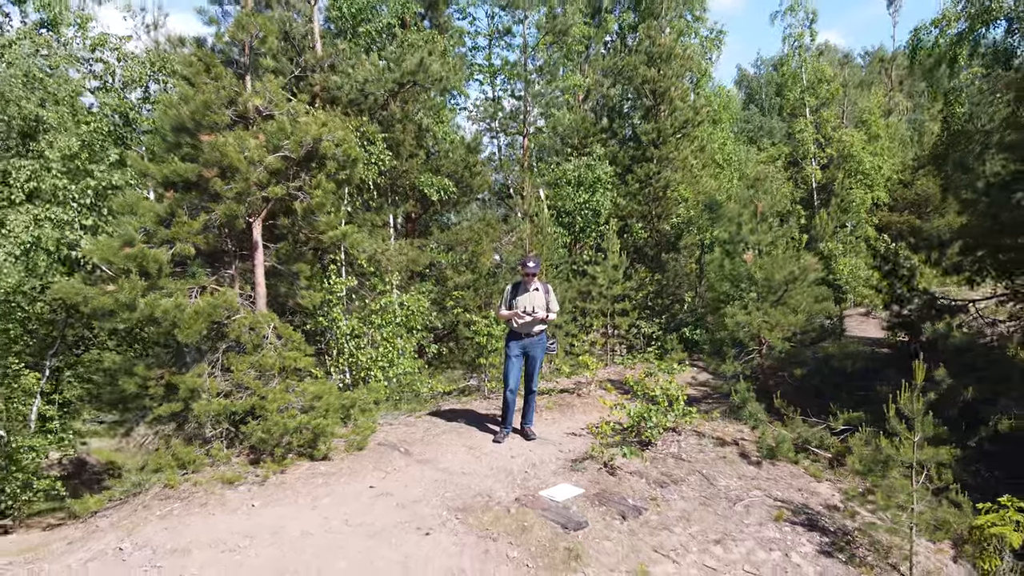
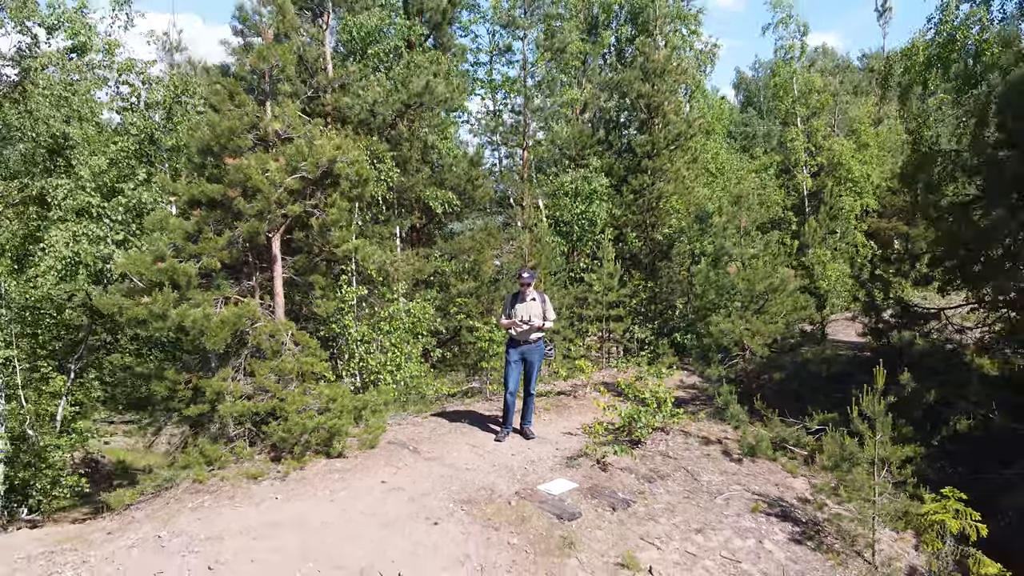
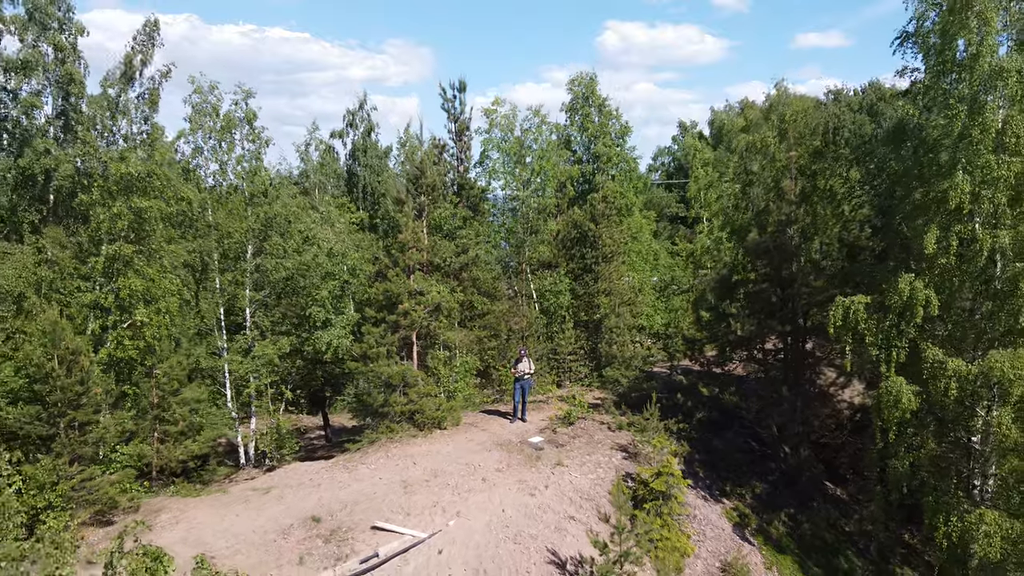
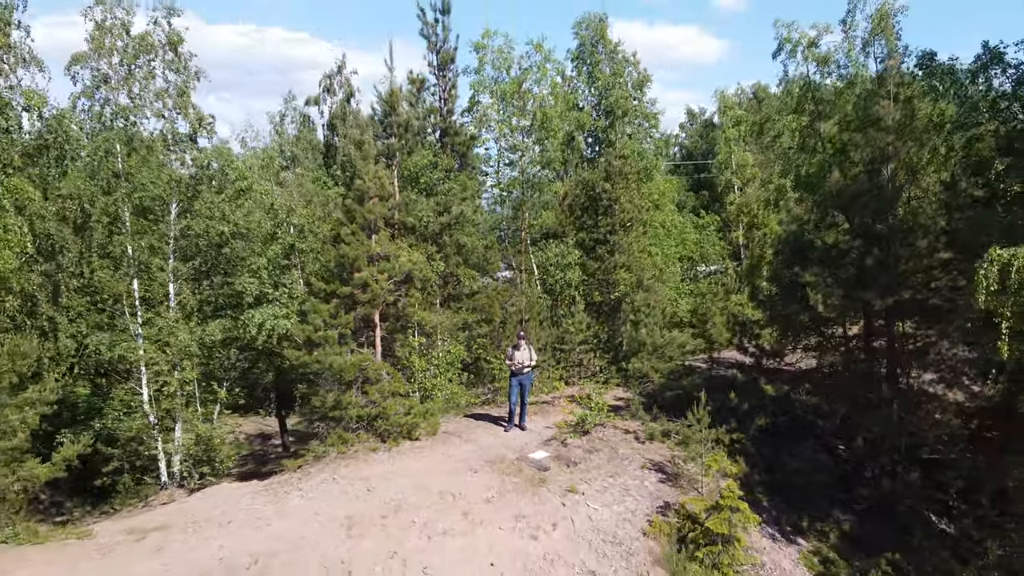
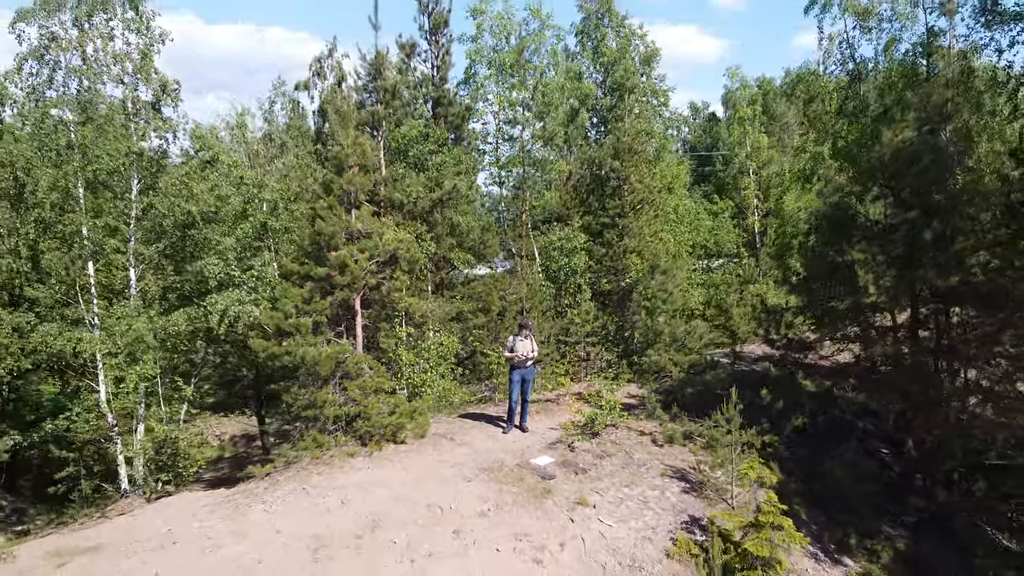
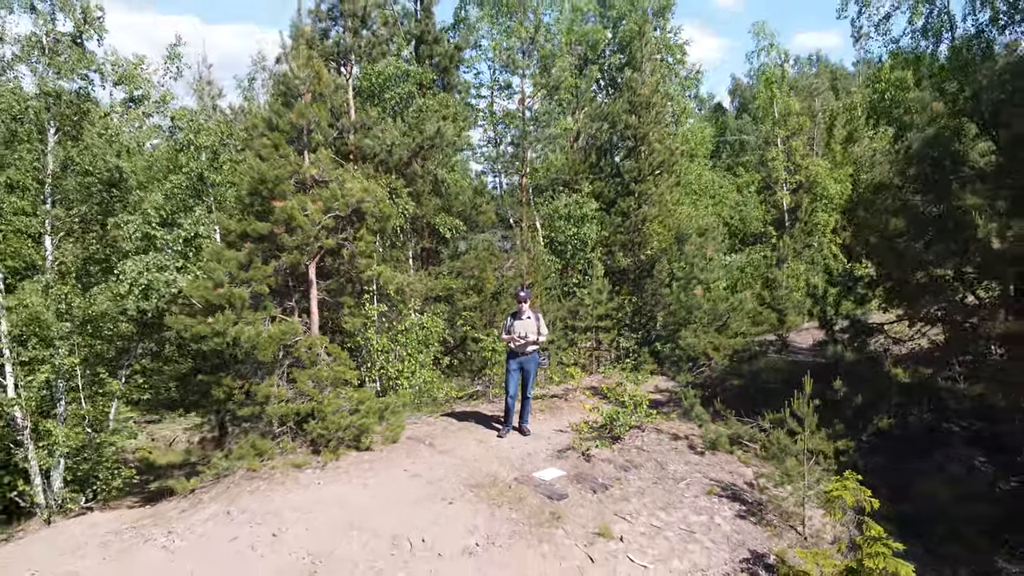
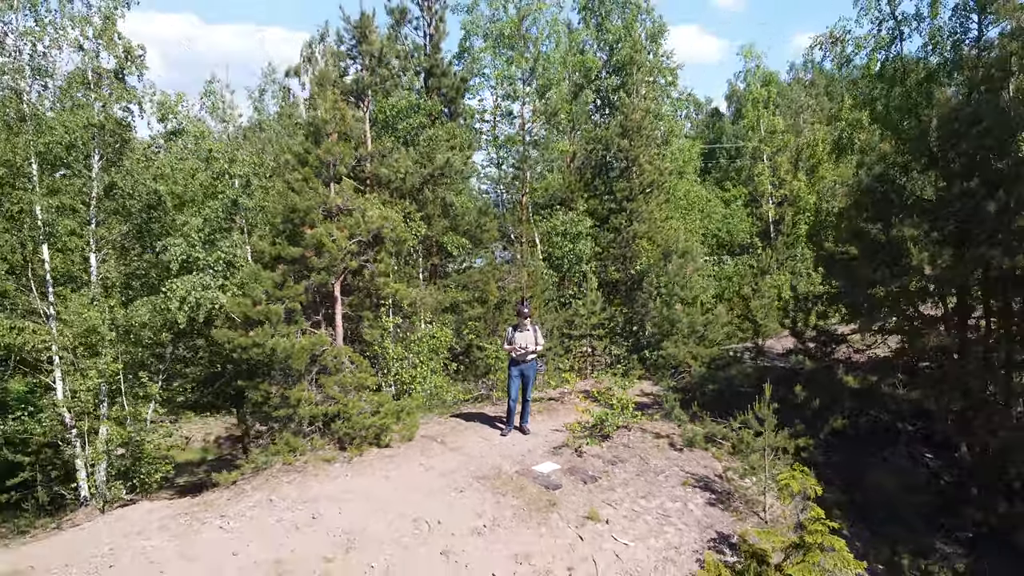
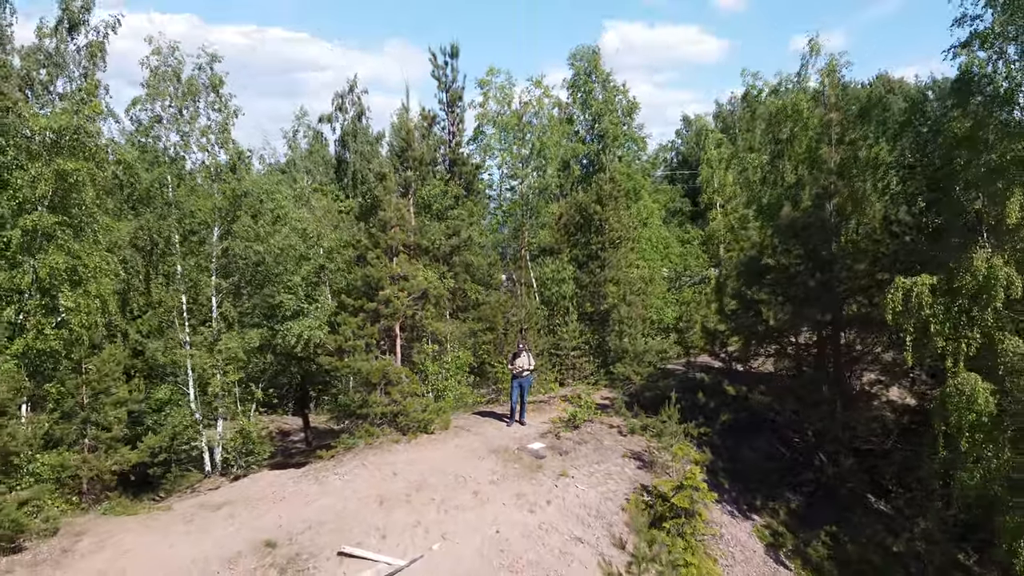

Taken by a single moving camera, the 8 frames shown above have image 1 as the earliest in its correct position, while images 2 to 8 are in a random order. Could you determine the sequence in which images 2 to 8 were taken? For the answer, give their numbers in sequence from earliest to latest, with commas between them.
2, 6, 7, 5, 4, 8, 3
